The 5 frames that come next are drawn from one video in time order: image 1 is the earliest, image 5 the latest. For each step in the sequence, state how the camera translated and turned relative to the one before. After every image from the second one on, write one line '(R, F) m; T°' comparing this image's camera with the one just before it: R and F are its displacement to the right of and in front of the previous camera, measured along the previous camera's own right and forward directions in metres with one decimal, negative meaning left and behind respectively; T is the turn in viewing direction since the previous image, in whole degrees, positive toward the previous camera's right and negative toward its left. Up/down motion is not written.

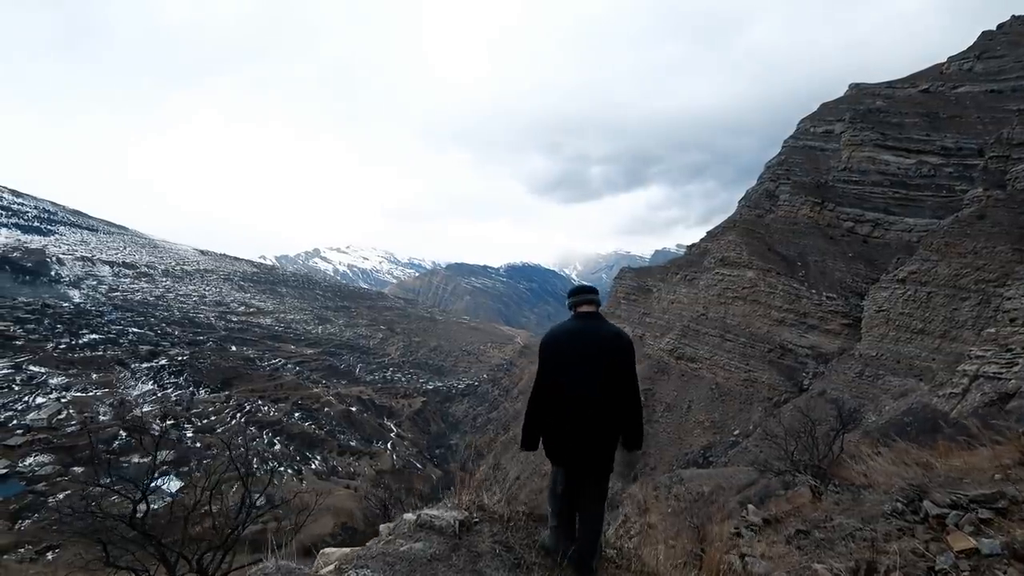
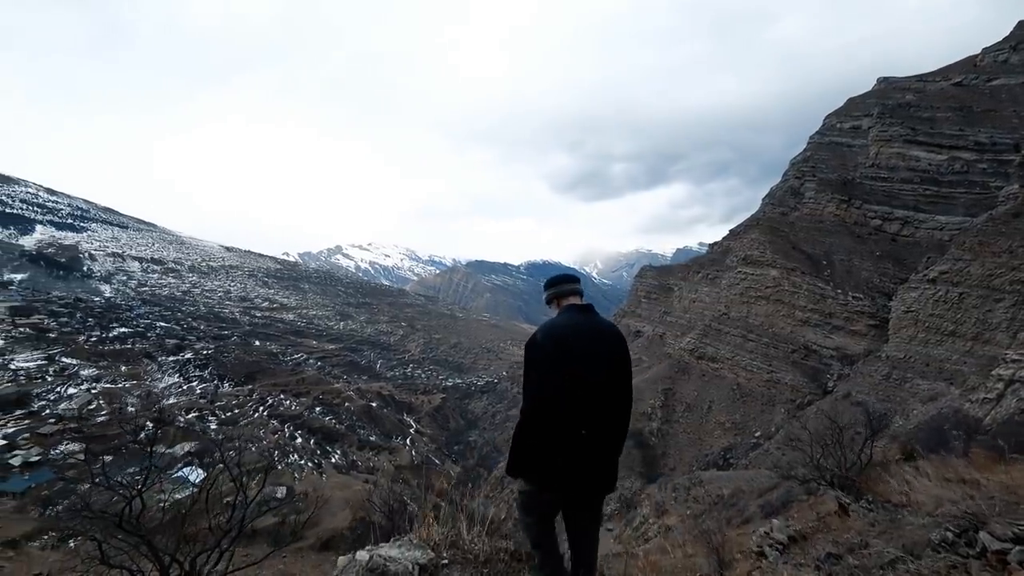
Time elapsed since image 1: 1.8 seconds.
(-0.5, -0.3) m; -2°
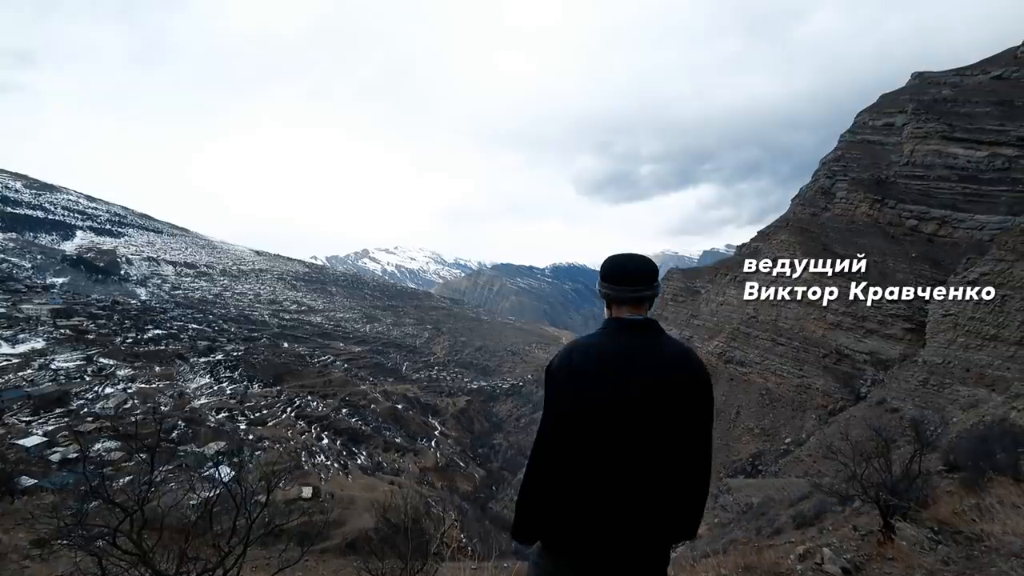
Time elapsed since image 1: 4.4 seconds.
(-1.0, -0.7) m; -3°
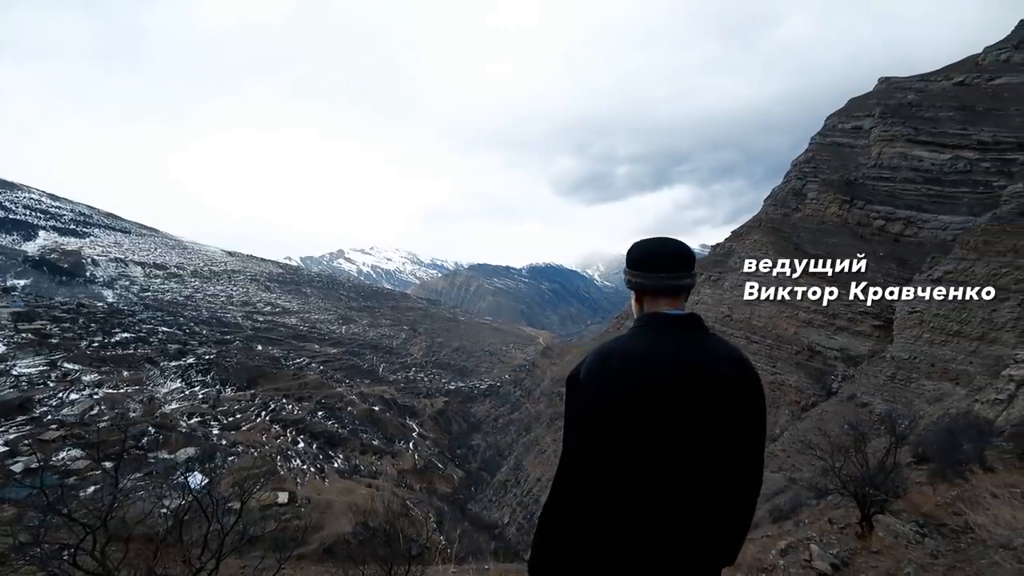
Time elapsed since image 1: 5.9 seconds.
(+0.8, +1.2) m; +2°
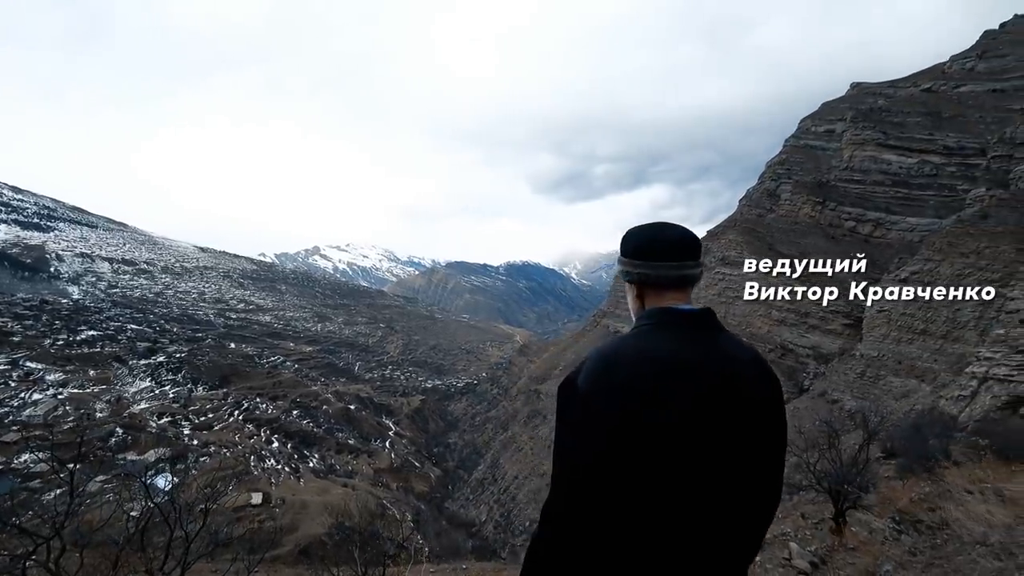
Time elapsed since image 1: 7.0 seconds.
(+0.7, +1.1) m; +2°
